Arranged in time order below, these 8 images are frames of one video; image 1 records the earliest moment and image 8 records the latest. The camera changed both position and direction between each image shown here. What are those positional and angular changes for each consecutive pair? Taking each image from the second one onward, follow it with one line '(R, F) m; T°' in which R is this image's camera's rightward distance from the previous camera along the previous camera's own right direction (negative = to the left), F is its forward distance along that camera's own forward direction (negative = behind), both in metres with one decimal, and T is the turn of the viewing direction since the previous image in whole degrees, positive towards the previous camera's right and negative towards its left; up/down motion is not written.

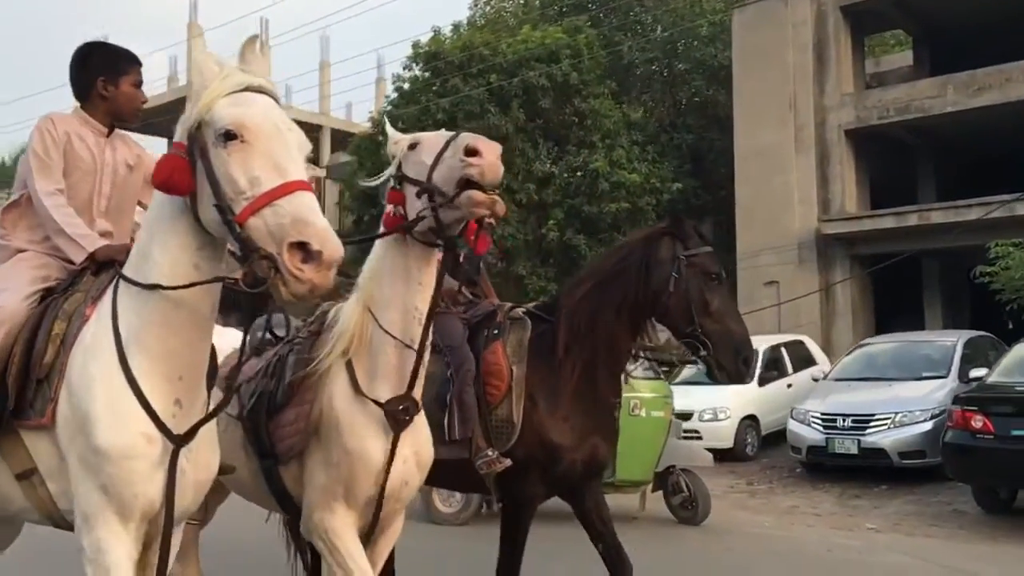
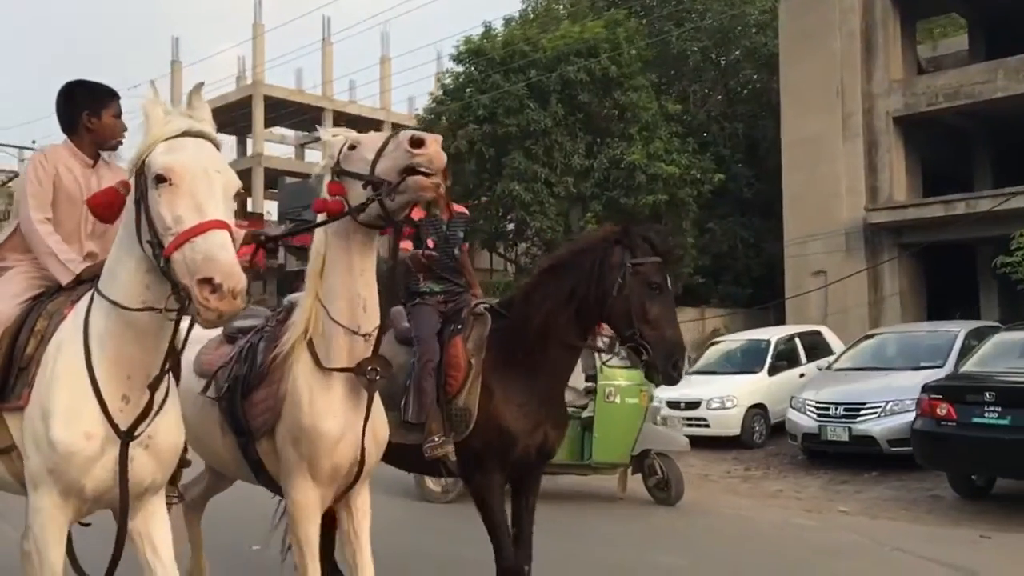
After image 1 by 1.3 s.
(+0.8, -0.6) m; -4°
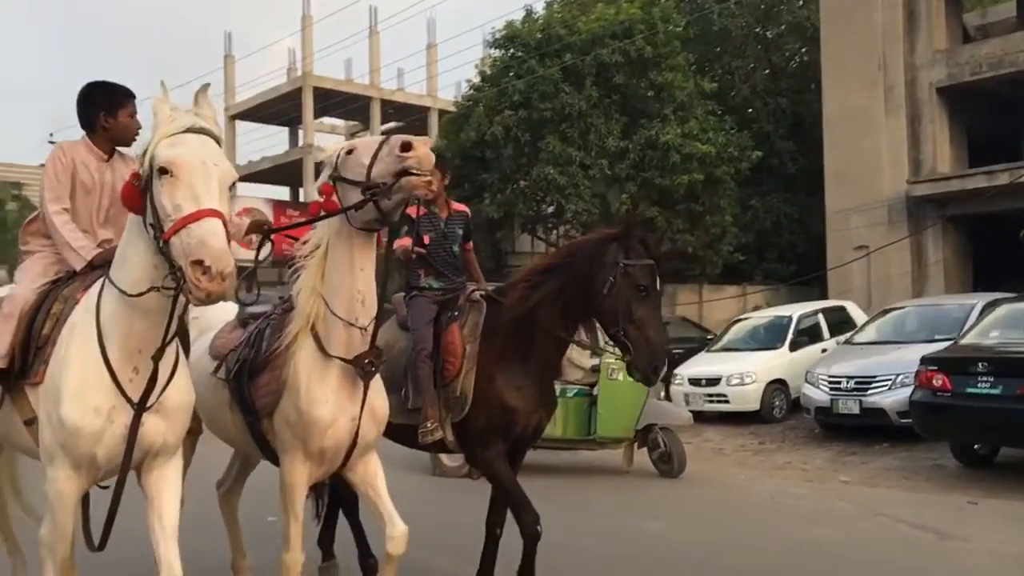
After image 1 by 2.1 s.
(+0.5, -0.4) m; -3°
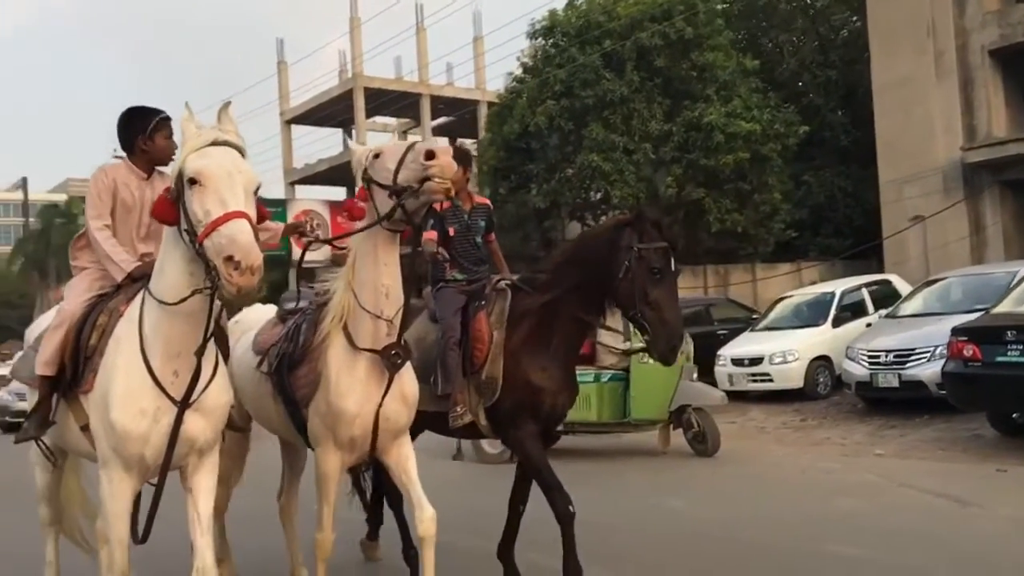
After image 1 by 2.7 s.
(+0.3, -0.2) m; -4°
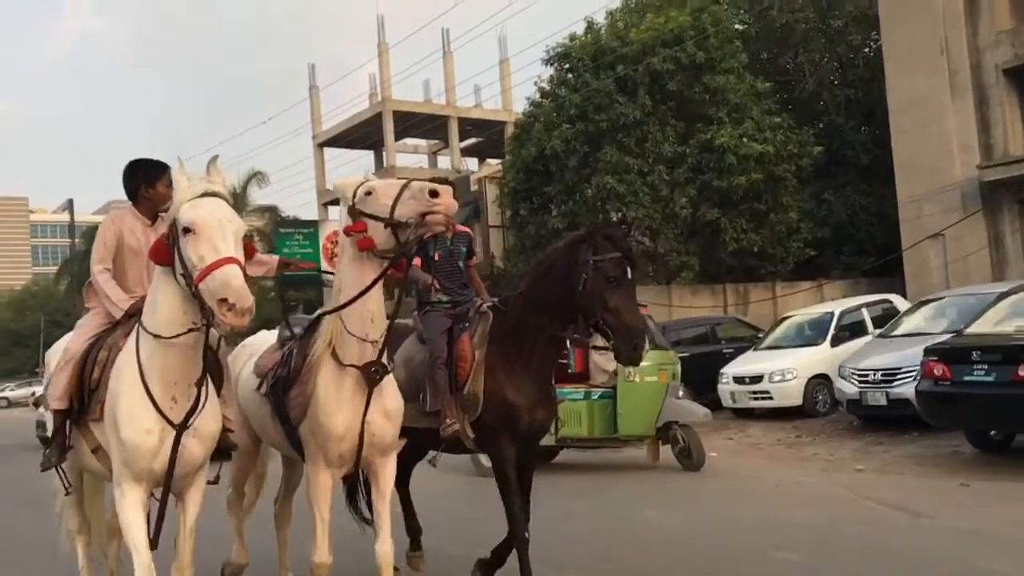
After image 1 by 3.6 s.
(+0.4, -0.5) m; -2°
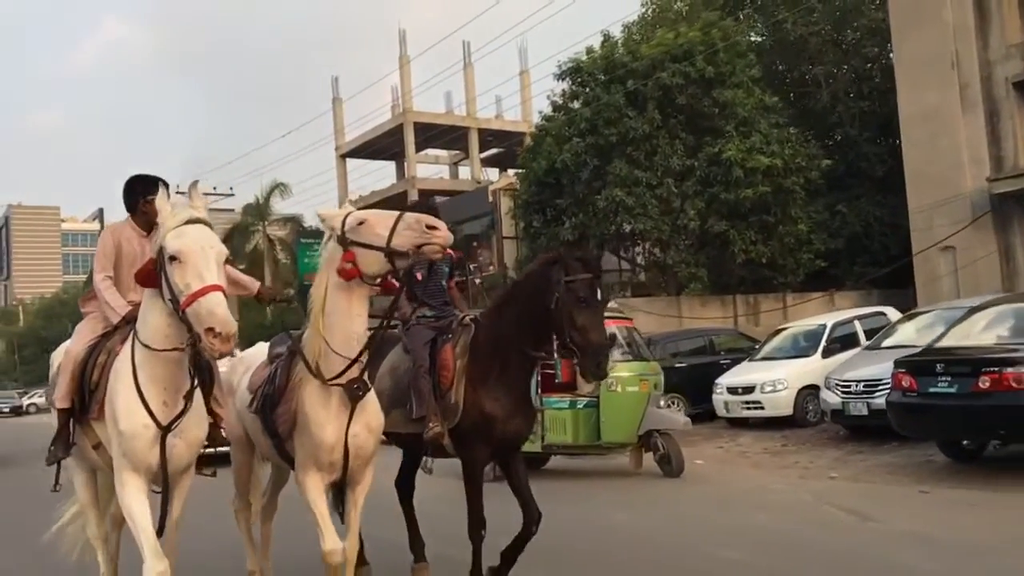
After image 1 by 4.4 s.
(+0.4, -0.5) m; -2°
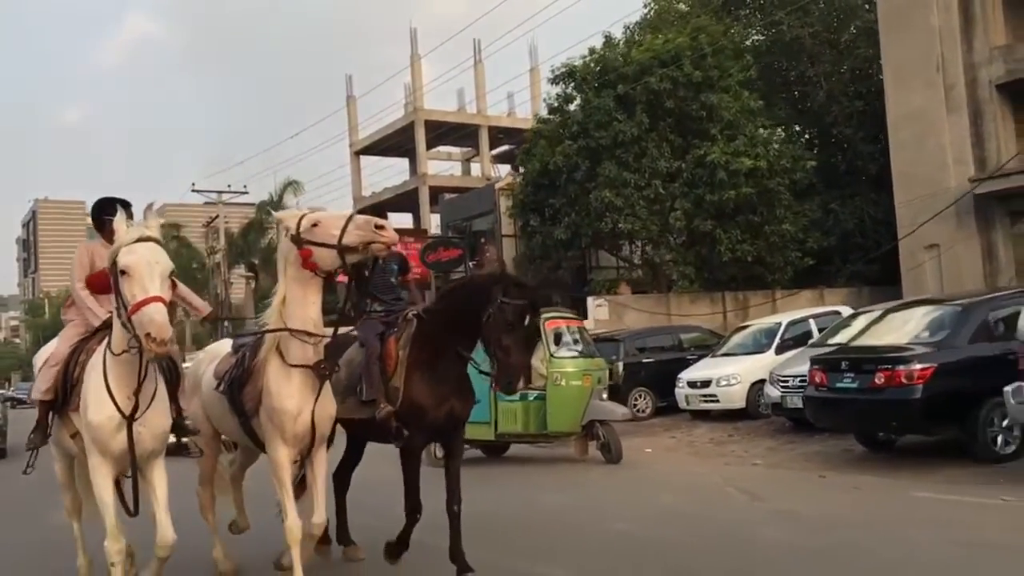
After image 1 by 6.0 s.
(+0.8, -1.0) m; -1°
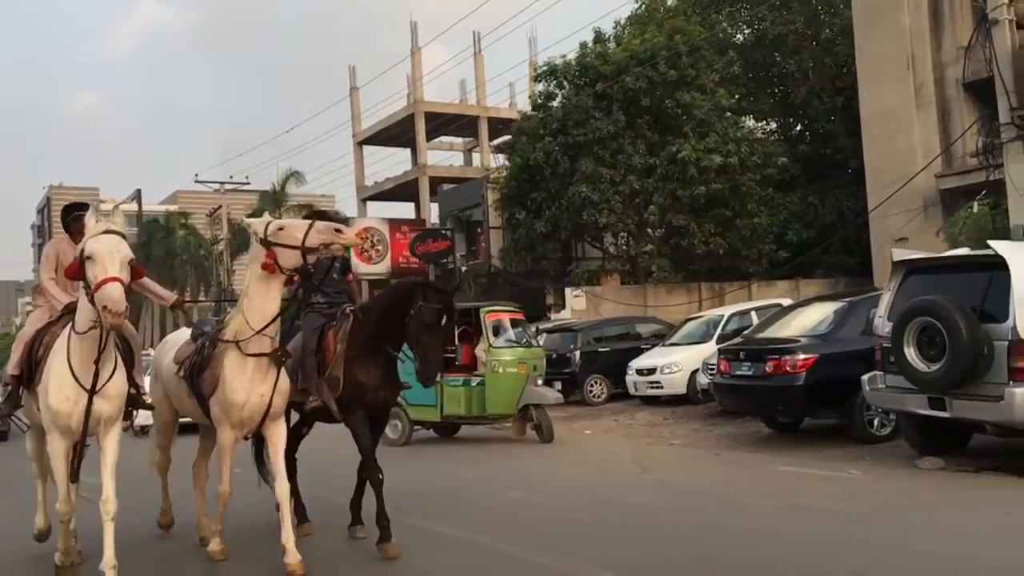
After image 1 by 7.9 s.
(+0.9, -1.2) m; -1°
